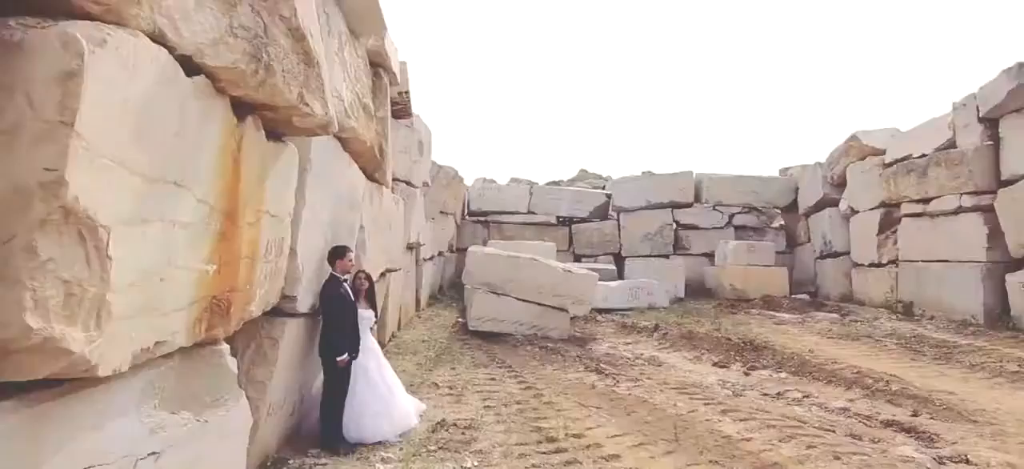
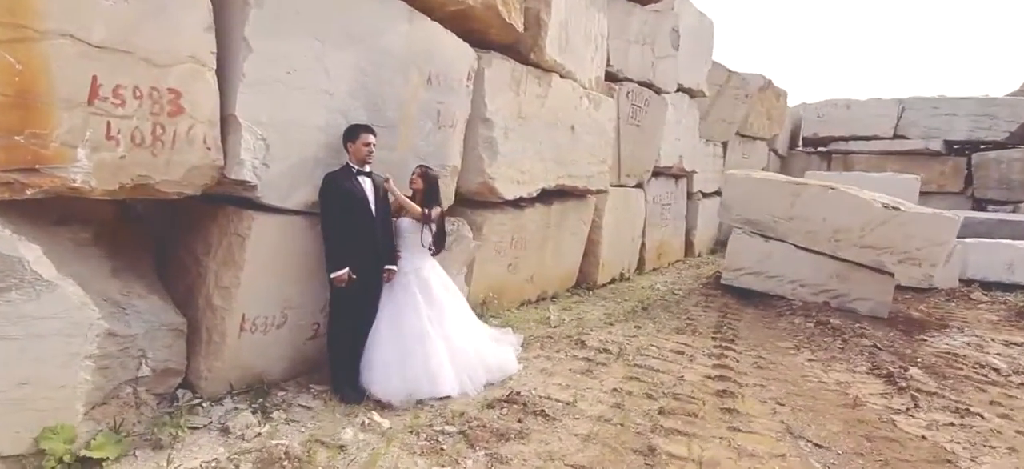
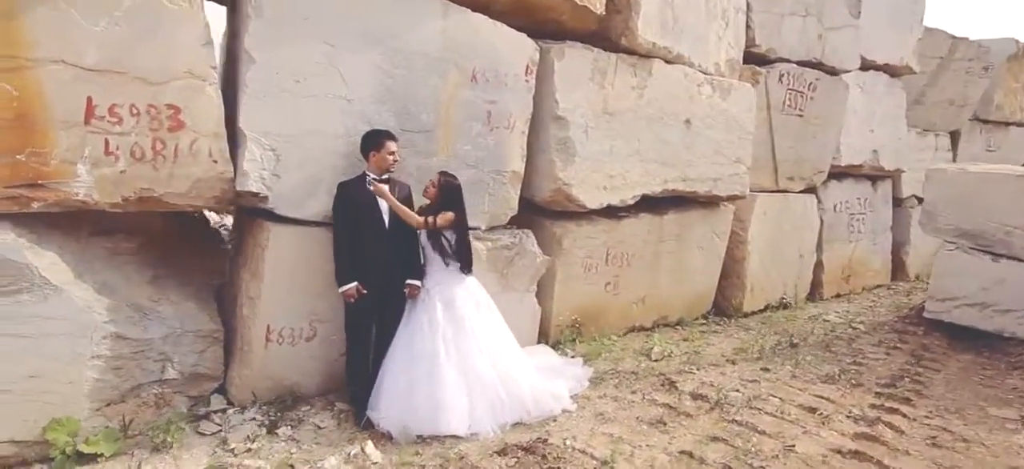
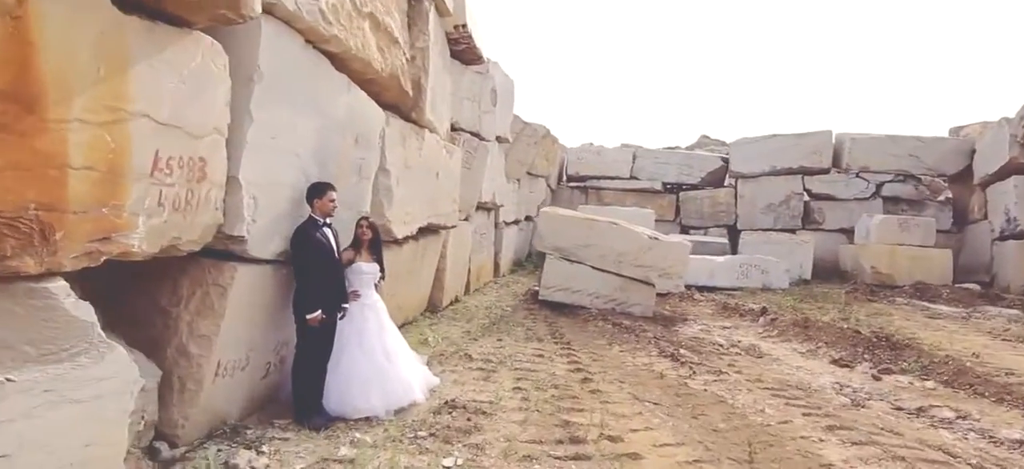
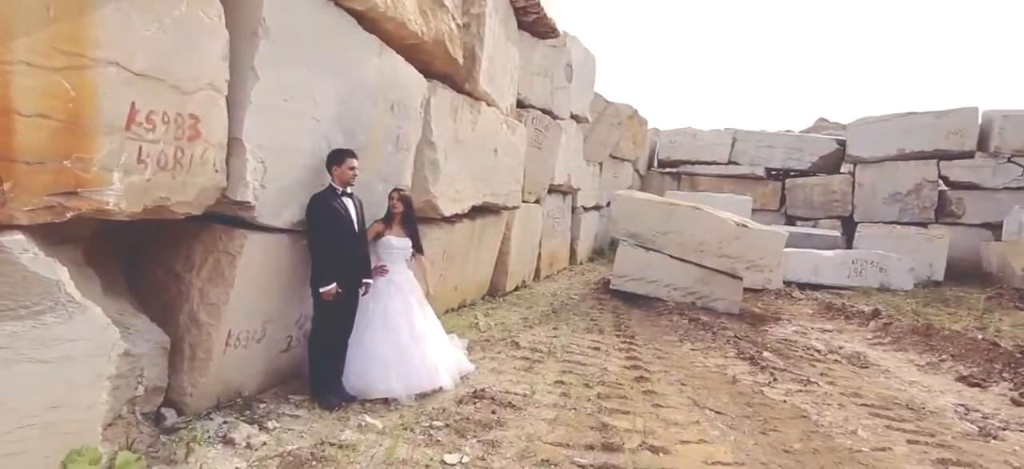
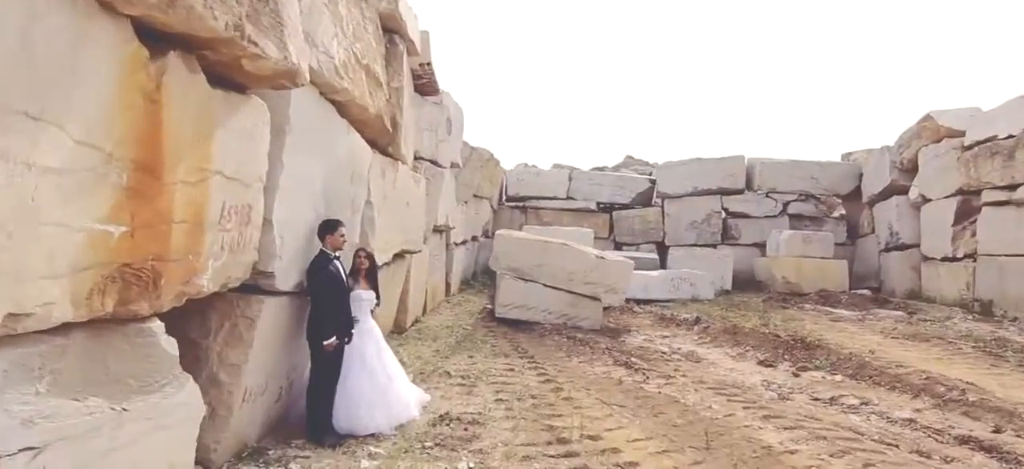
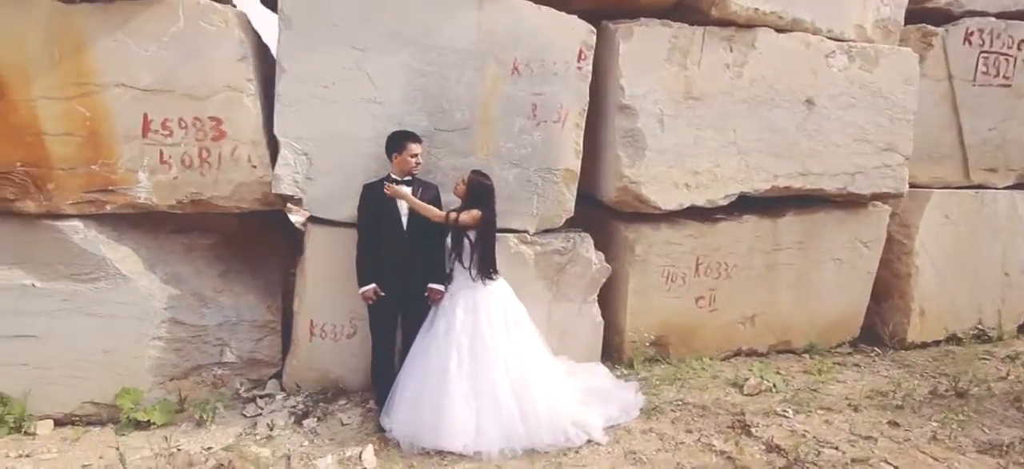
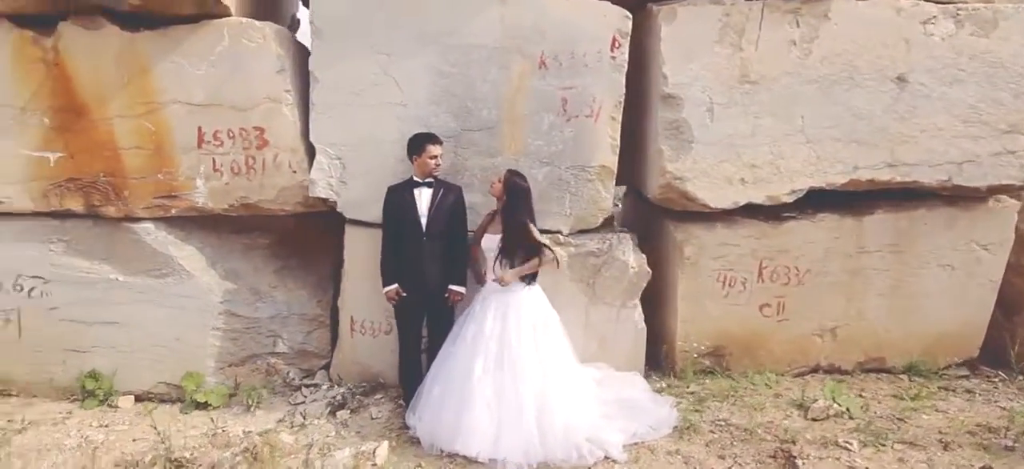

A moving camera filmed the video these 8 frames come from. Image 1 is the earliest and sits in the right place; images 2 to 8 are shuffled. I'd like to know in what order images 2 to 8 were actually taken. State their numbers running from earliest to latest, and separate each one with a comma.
6, 4, 5, 2, 3, 7, 8
